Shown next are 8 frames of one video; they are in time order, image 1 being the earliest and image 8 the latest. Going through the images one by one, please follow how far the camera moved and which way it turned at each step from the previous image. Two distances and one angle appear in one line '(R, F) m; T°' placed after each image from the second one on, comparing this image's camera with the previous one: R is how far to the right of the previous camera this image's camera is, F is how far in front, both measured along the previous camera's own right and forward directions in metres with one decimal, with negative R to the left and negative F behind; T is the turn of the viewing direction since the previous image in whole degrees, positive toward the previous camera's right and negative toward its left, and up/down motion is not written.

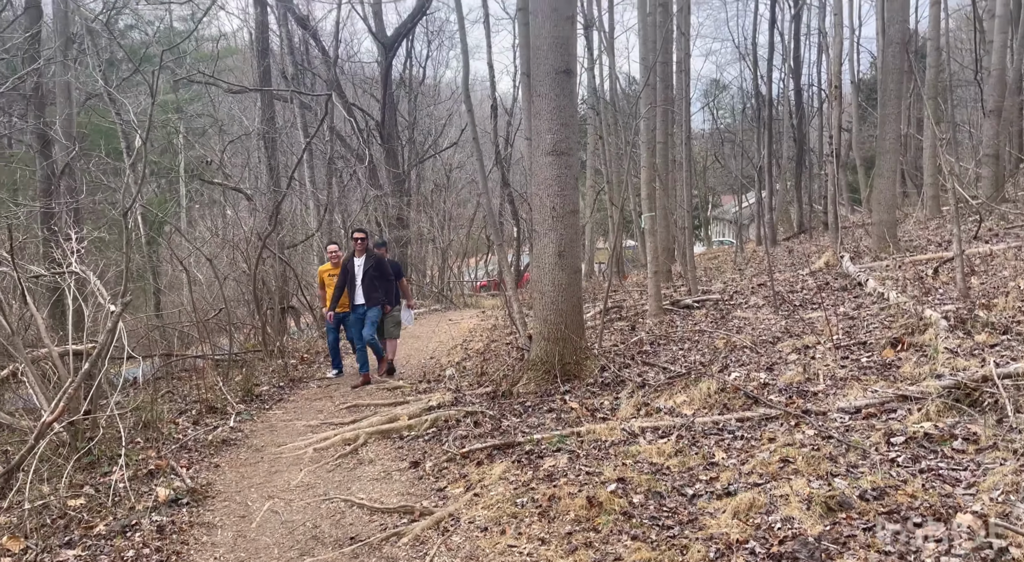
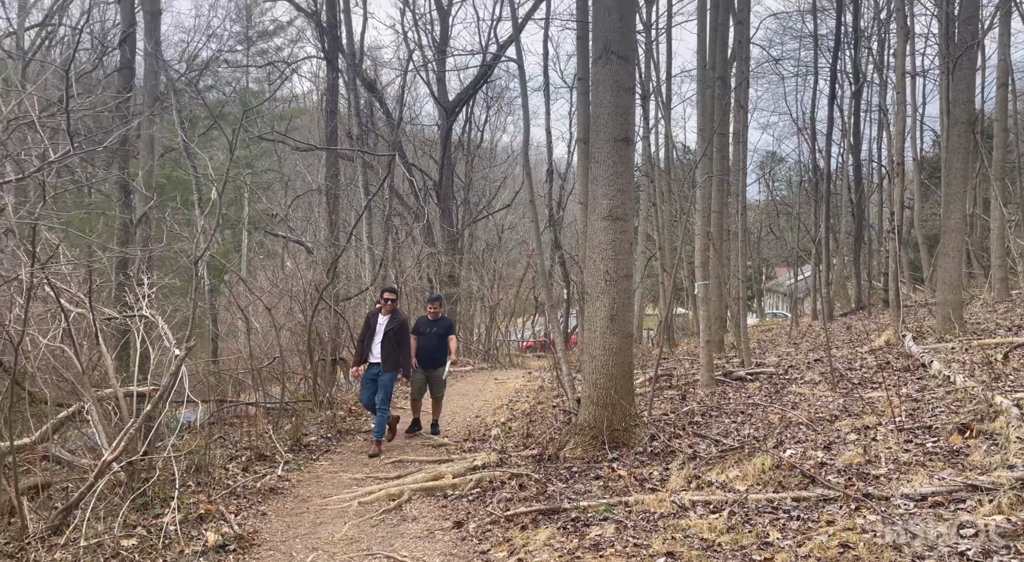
(0.0, 0.0) m; -3°
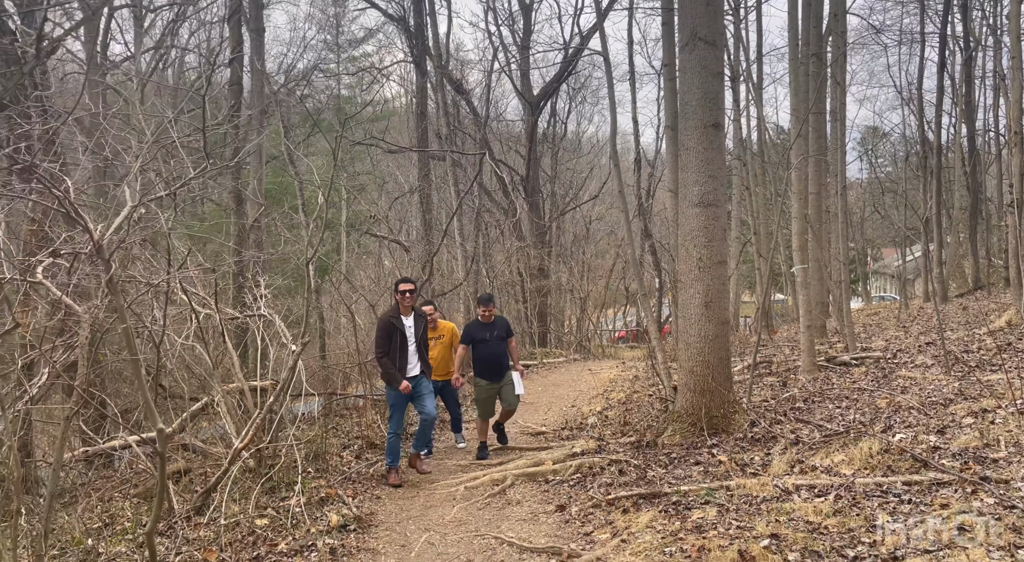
(0.0, -0.2) m; -6°
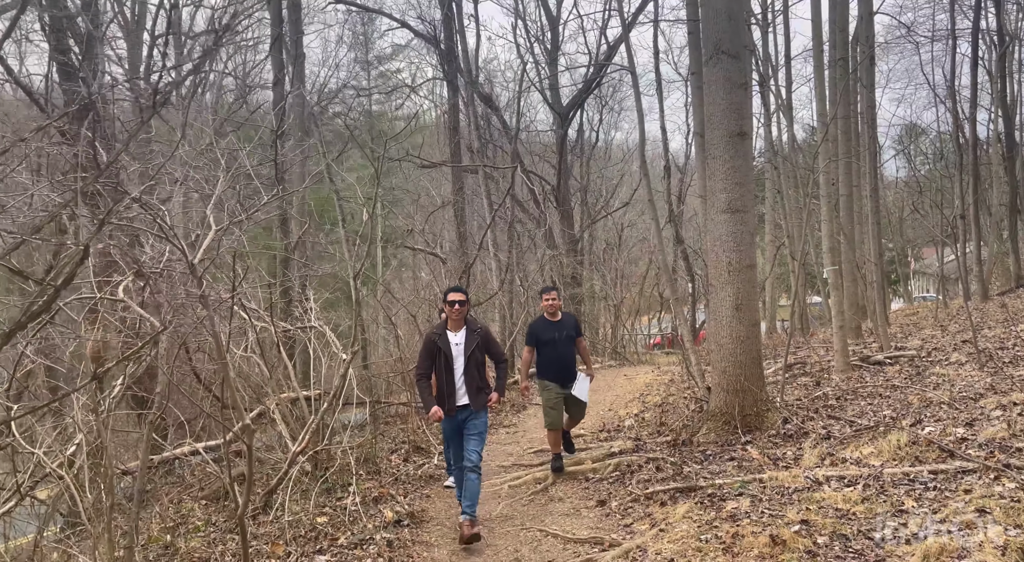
(0.0, -0.4) m; -2°
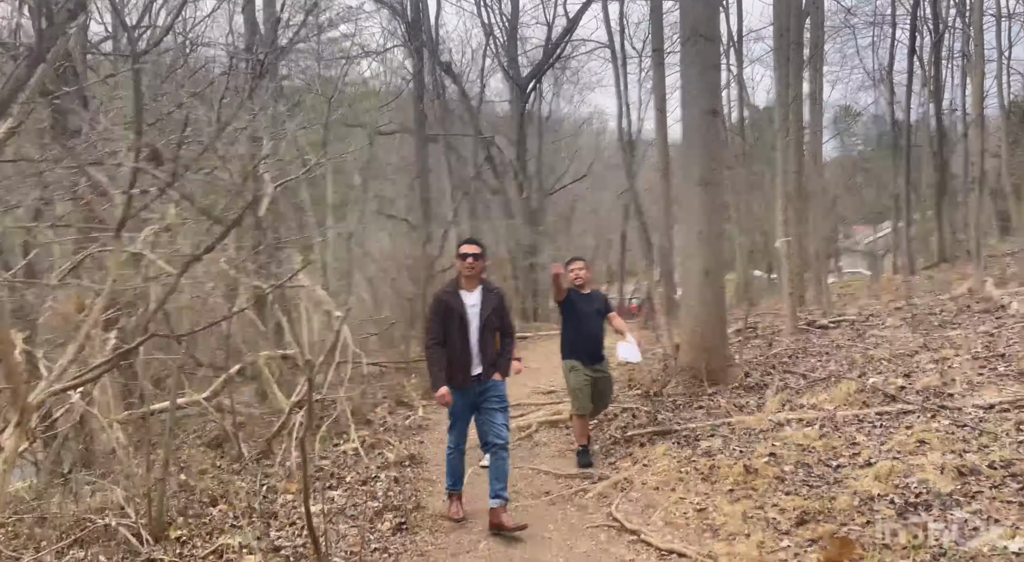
(-0.4, -0.6) m; +4°
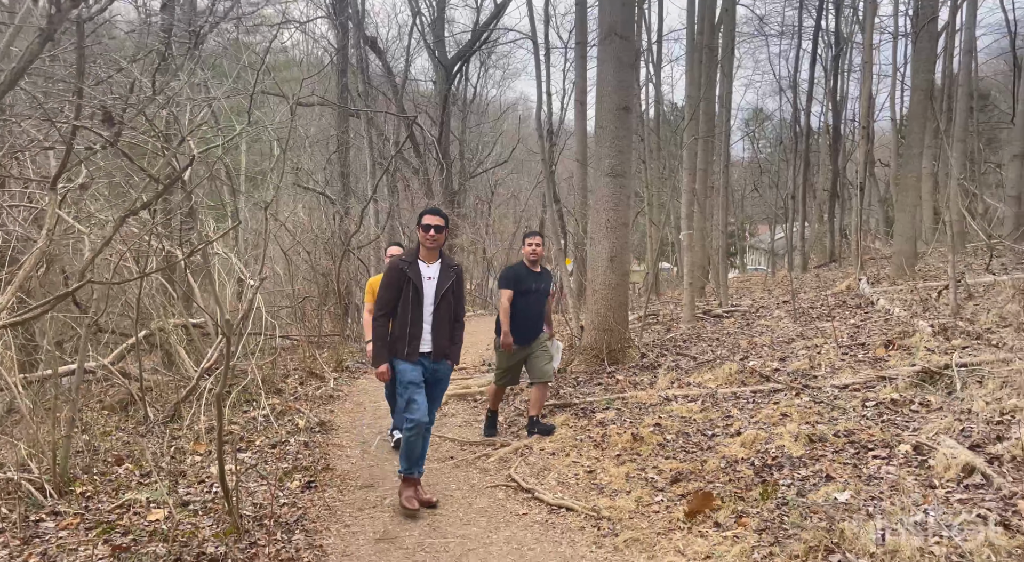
(0.0, -0.5) m; +6°
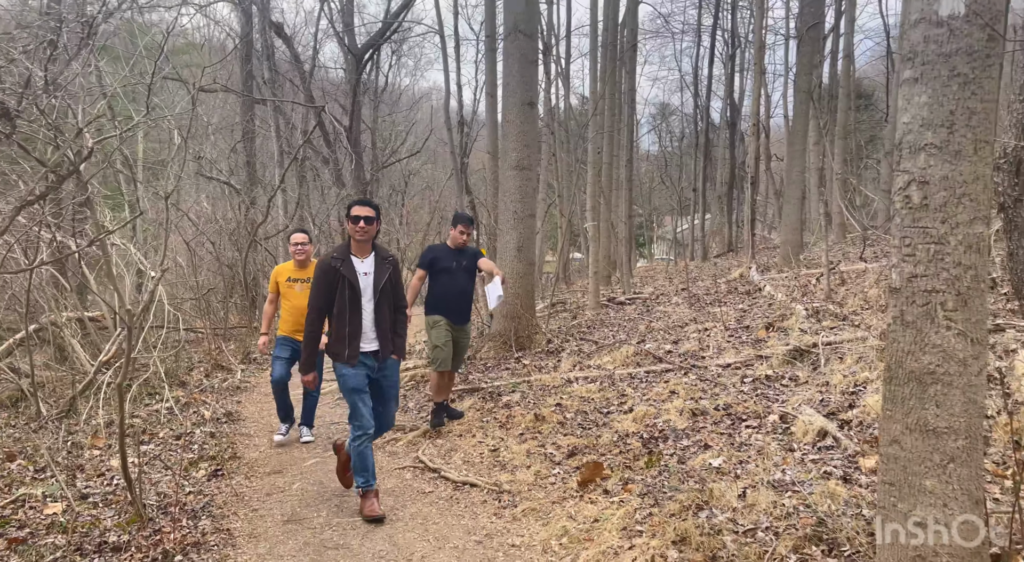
(+0.1, -0.3) m; +6°
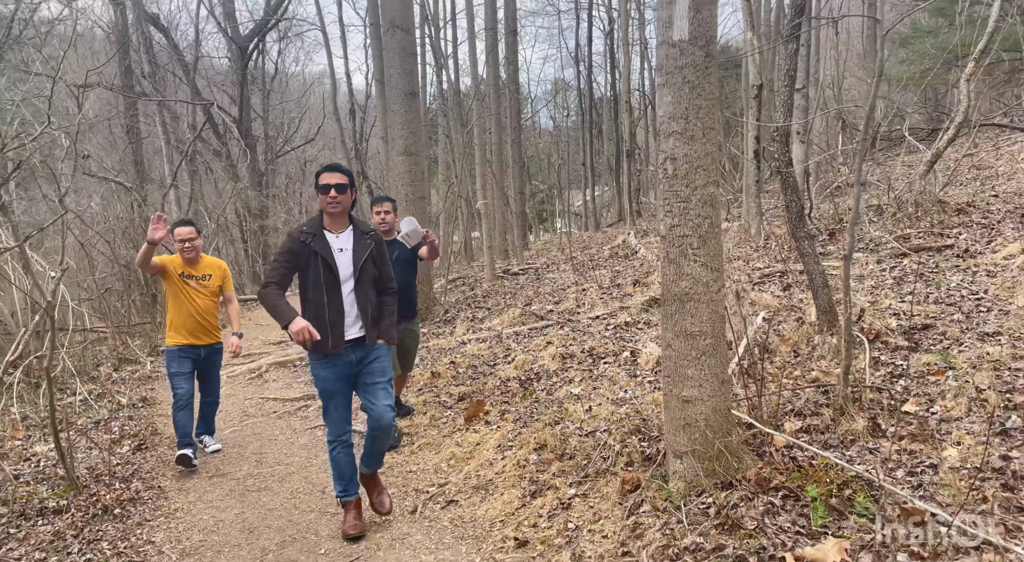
(+0.1, -0.9) m; +6°
